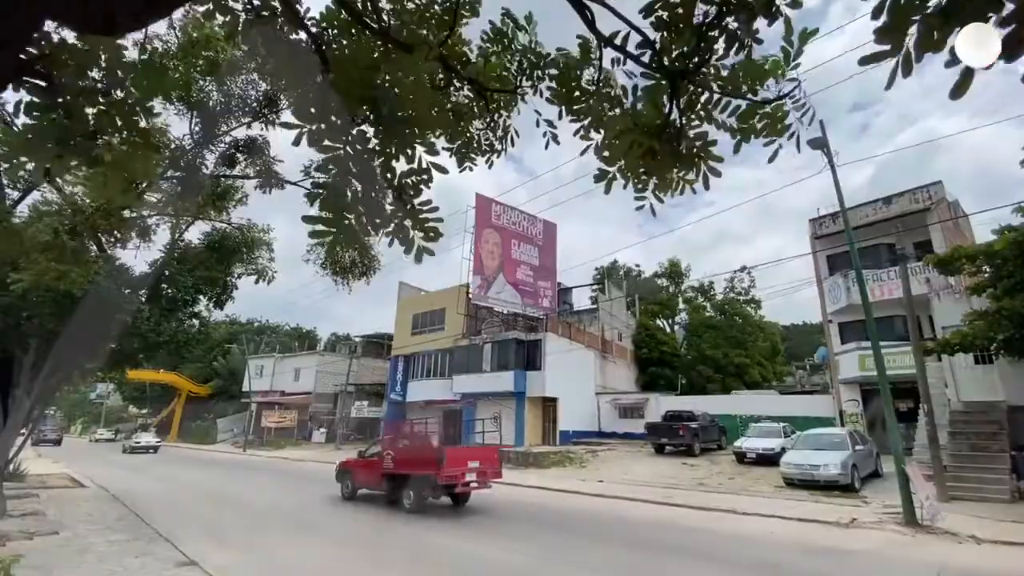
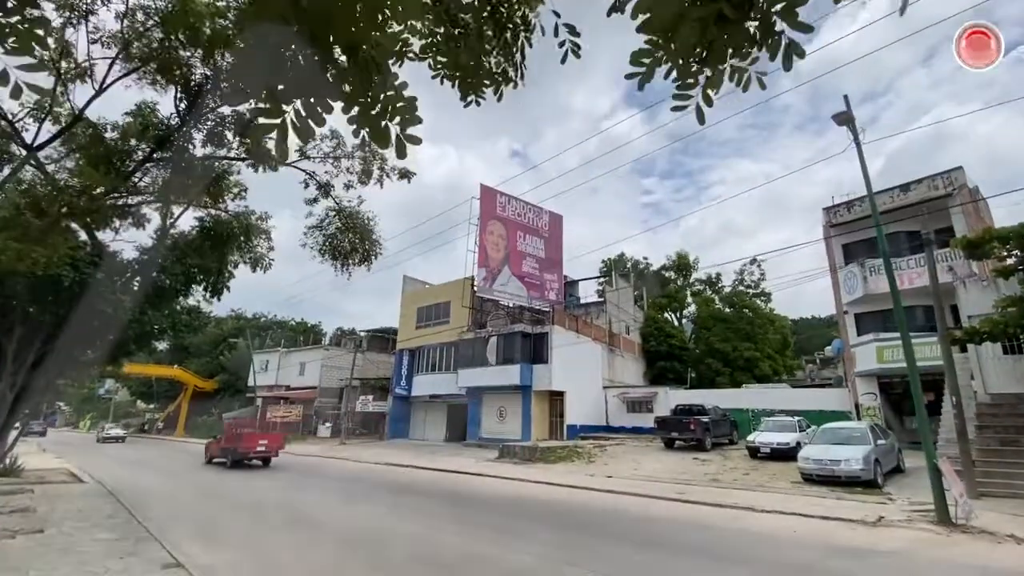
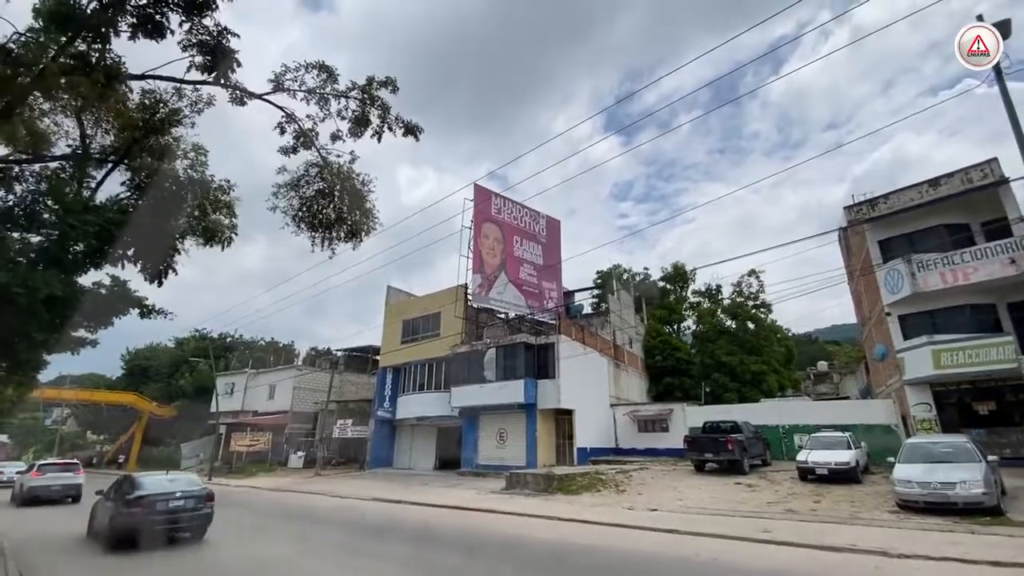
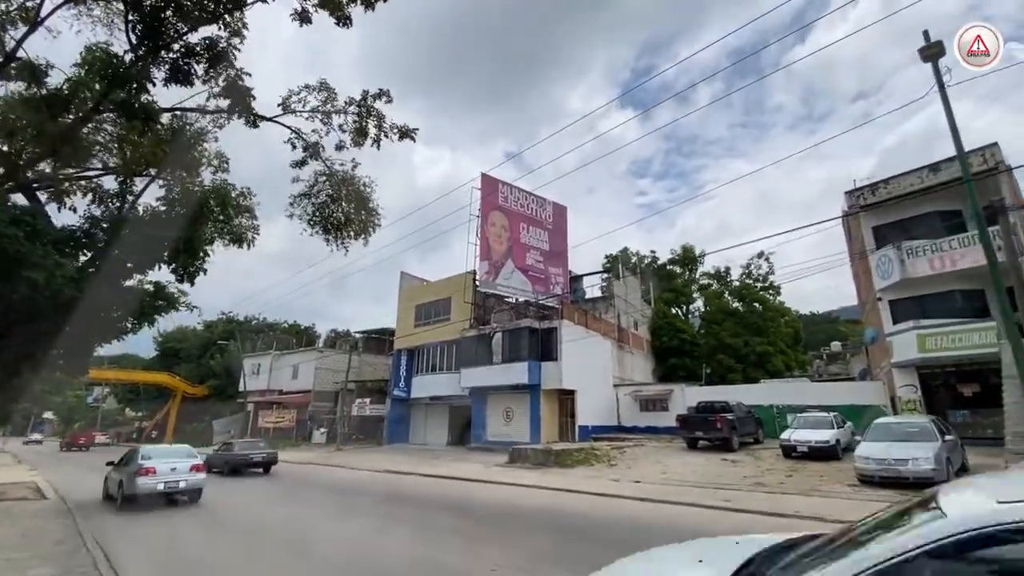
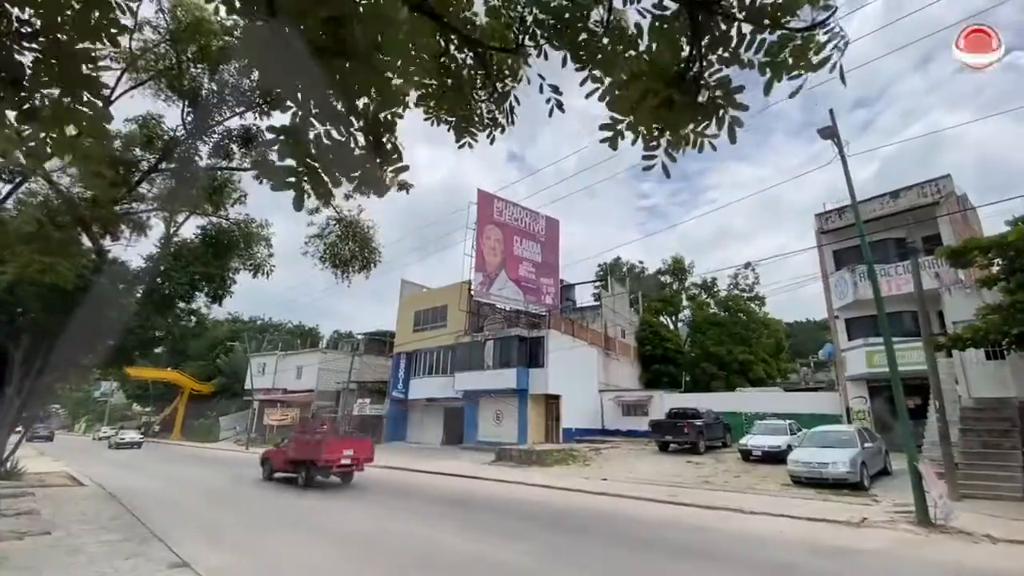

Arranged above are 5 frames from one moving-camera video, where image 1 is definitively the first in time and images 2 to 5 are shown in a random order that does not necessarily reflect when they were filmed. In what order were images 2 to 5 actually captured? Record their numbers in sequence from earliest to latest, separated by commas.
5, 2, 4, 3
